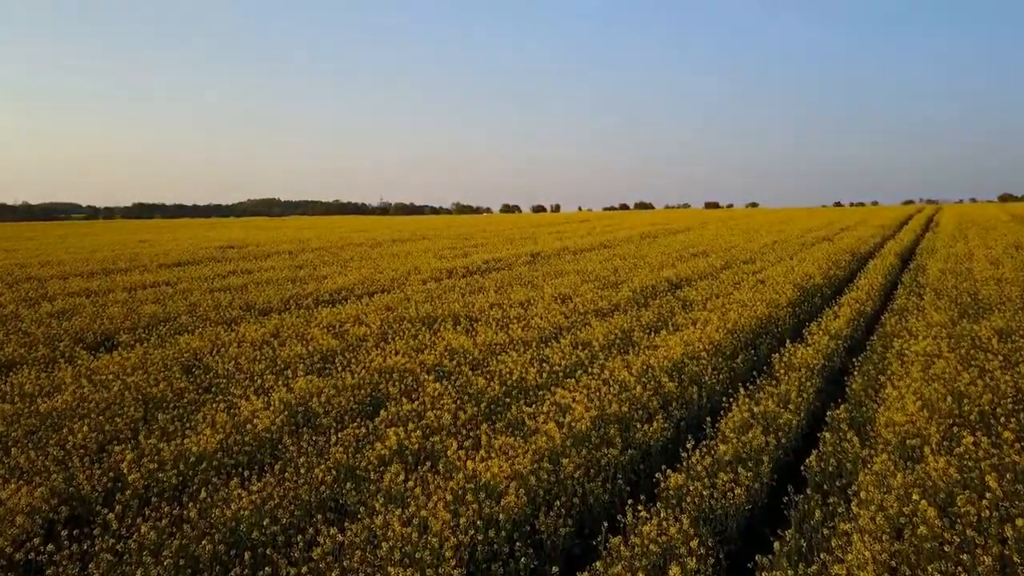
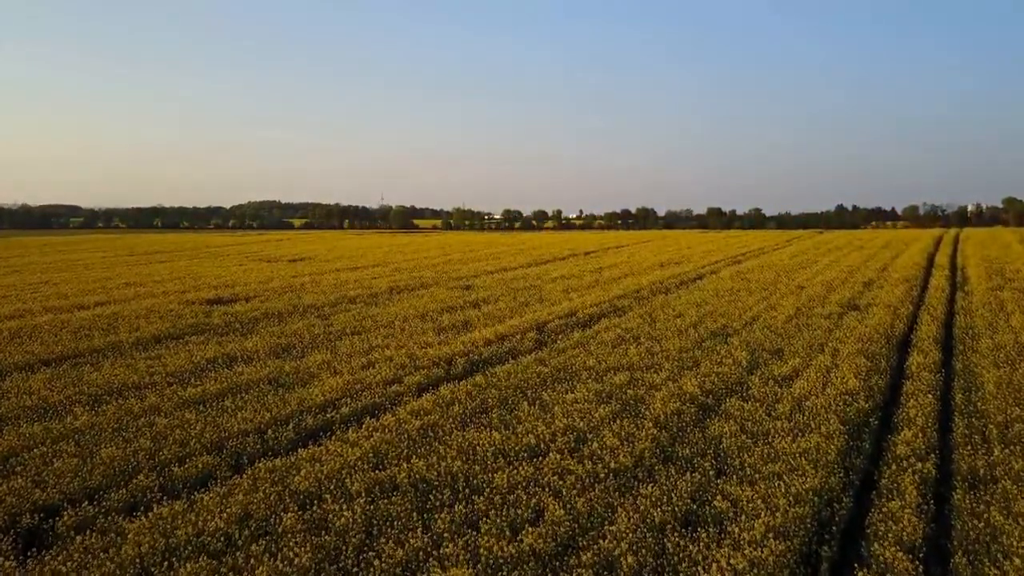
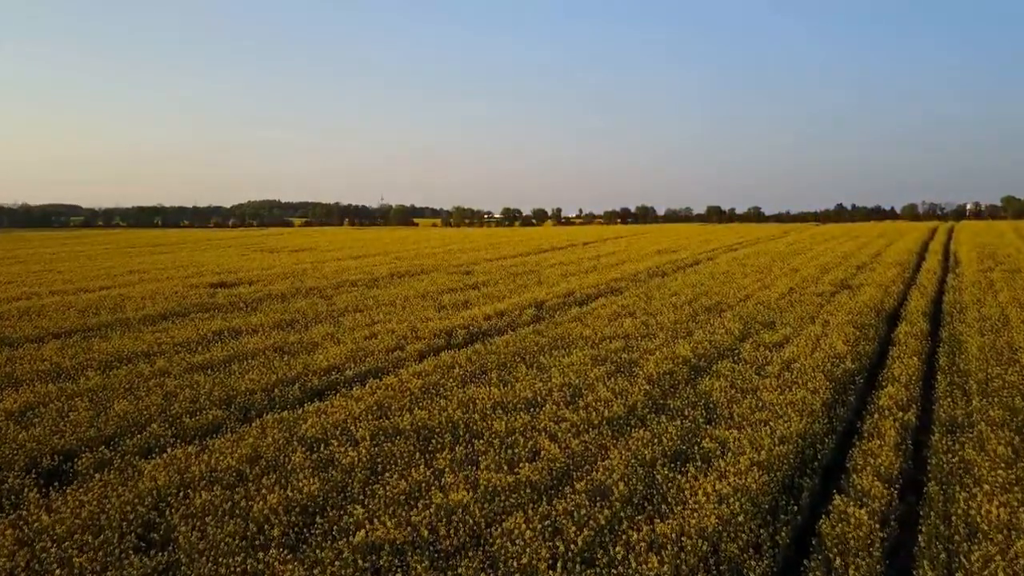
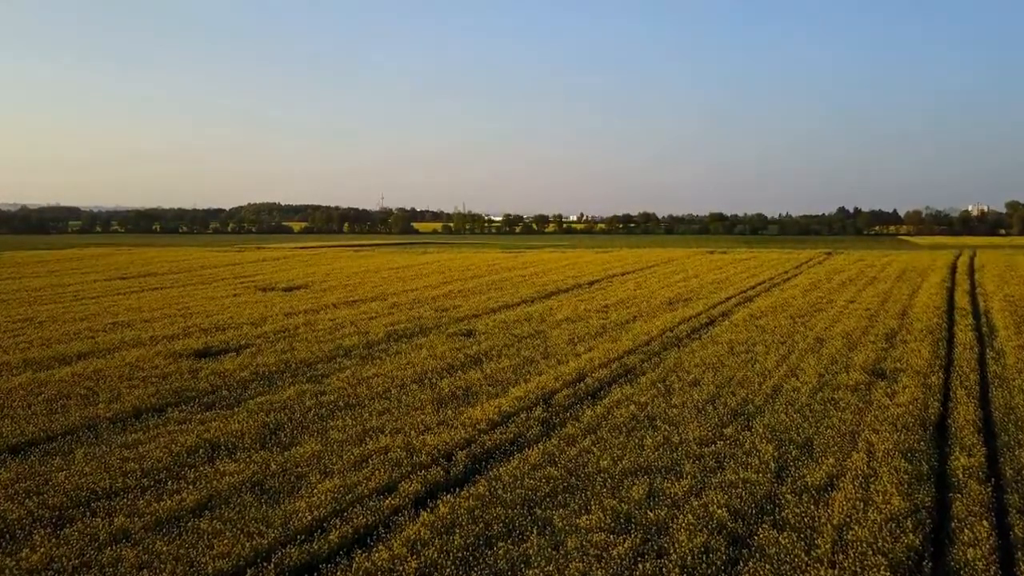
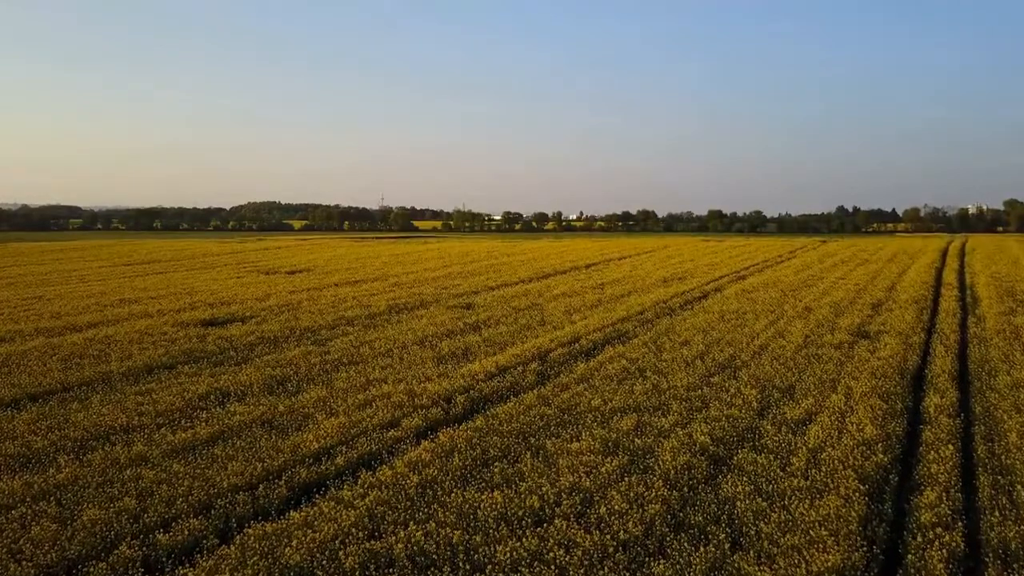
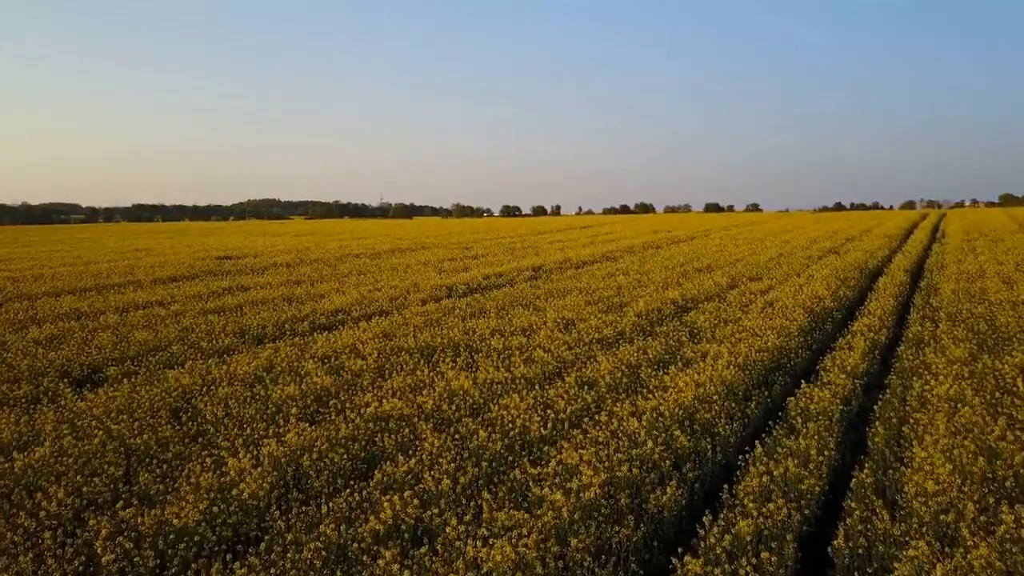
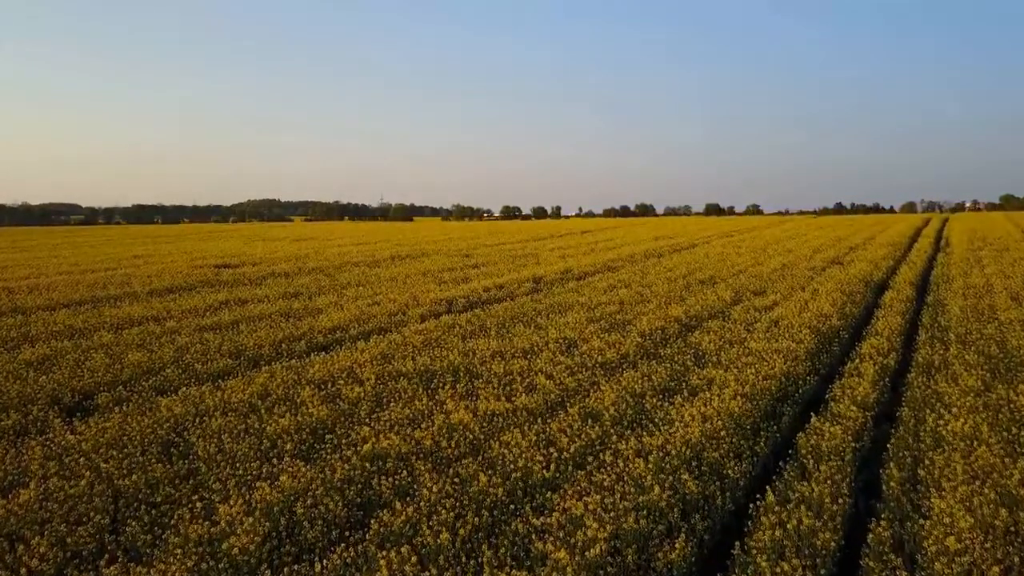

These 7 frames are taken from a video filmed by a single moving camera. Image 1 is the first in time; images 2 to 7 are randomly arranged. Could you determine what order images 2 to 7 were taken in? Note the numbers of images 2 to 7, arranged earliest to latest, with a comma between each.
6, 7, 3, 2, 5, 4
